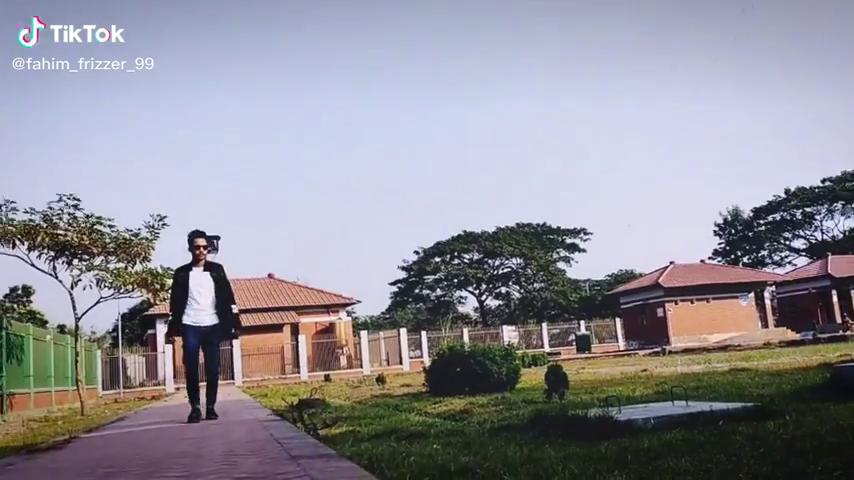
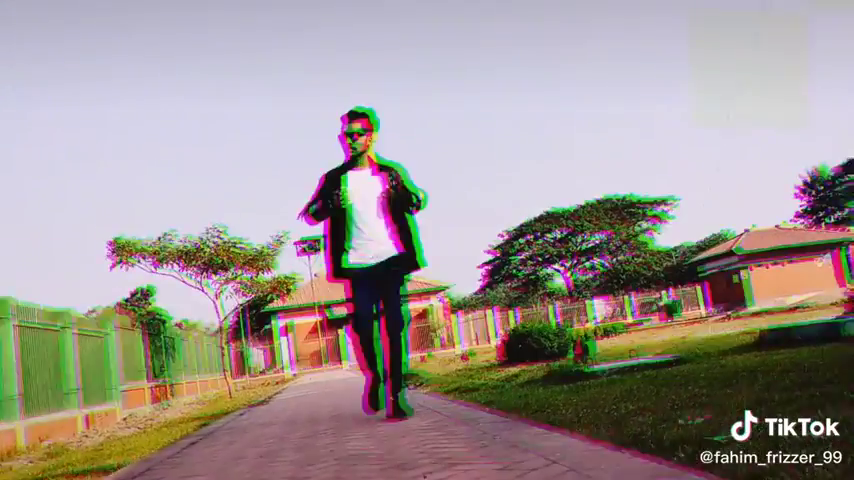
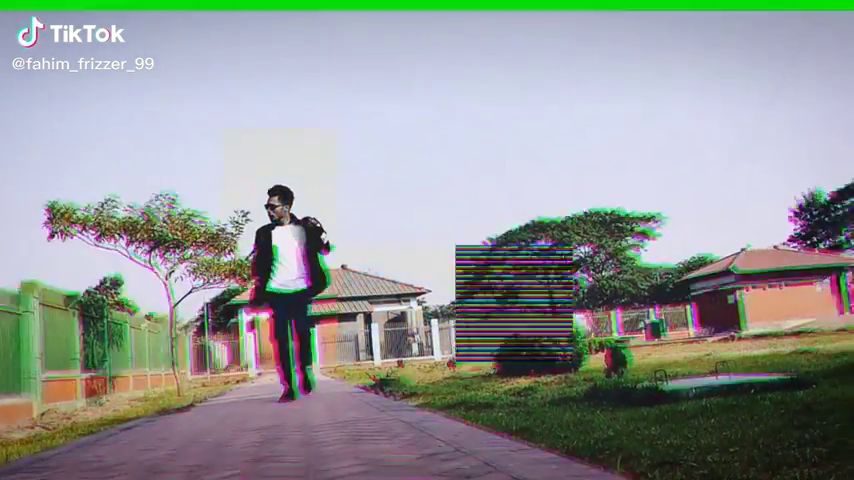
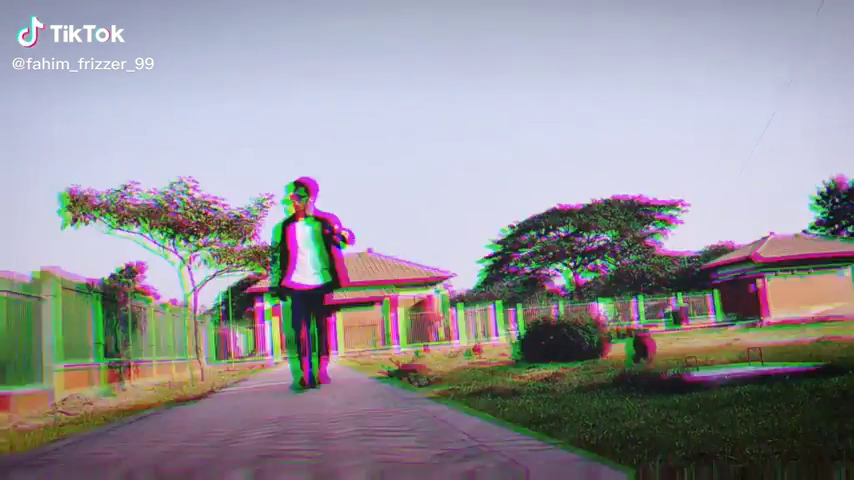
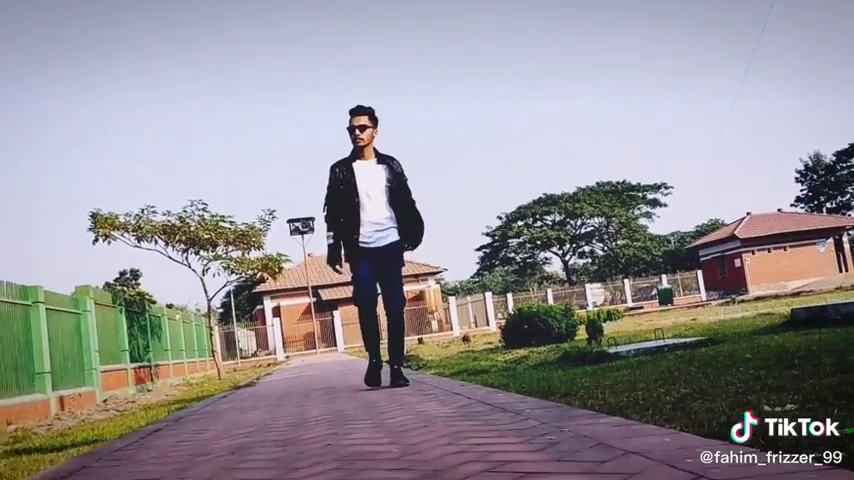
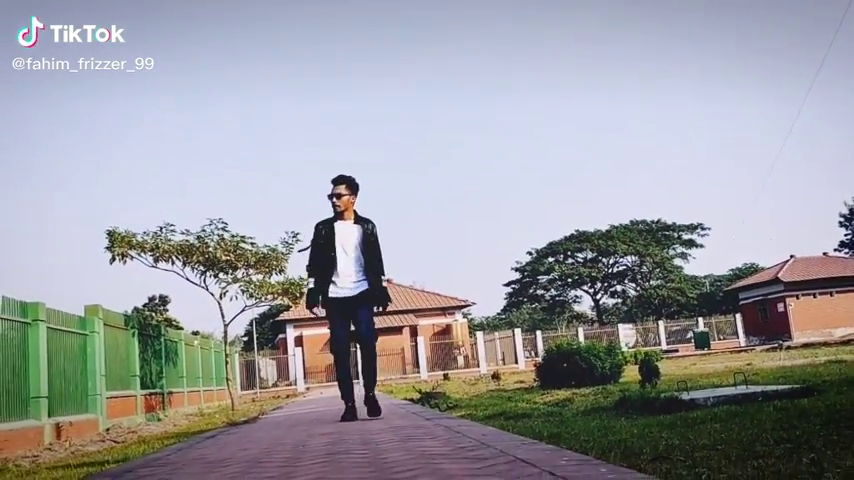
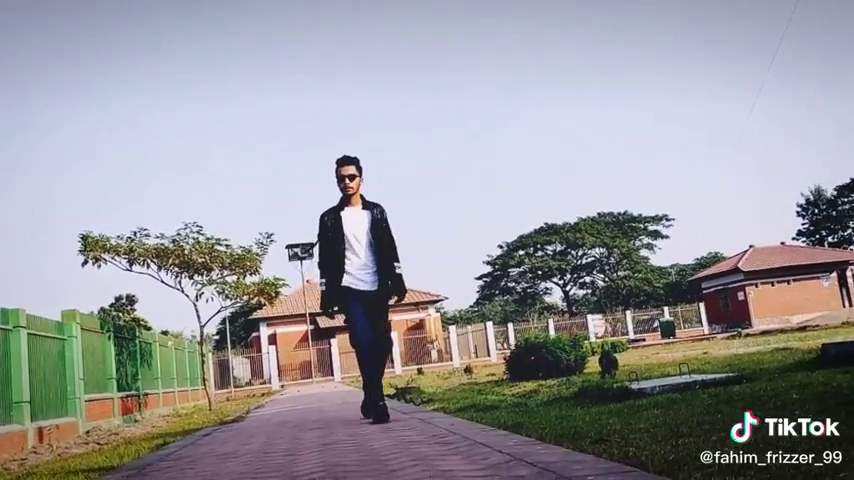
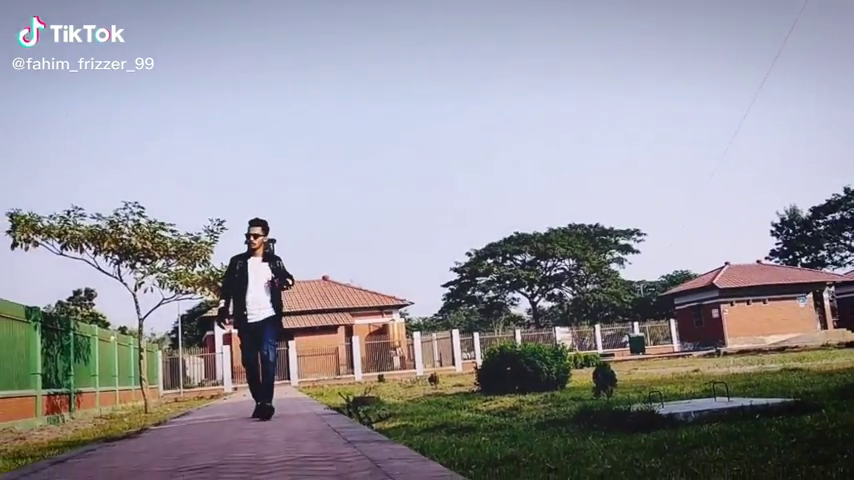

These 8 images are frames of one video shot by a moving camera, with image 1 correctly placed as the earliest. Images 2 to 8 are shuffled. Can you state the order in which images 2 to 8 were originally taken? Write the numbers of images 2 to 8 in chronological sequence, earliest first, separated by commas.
8, 4, 3, 6, 7, 5, 2
